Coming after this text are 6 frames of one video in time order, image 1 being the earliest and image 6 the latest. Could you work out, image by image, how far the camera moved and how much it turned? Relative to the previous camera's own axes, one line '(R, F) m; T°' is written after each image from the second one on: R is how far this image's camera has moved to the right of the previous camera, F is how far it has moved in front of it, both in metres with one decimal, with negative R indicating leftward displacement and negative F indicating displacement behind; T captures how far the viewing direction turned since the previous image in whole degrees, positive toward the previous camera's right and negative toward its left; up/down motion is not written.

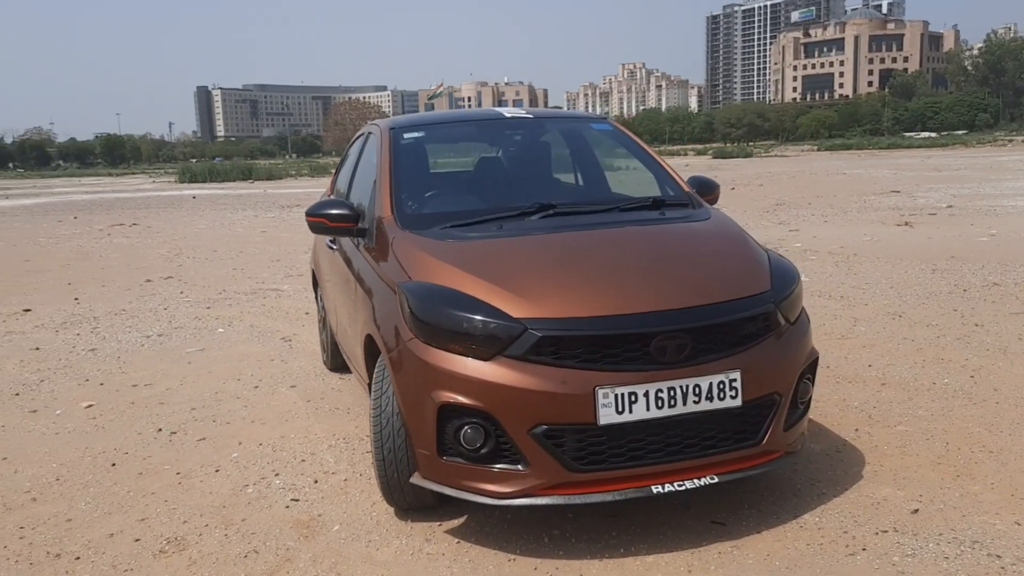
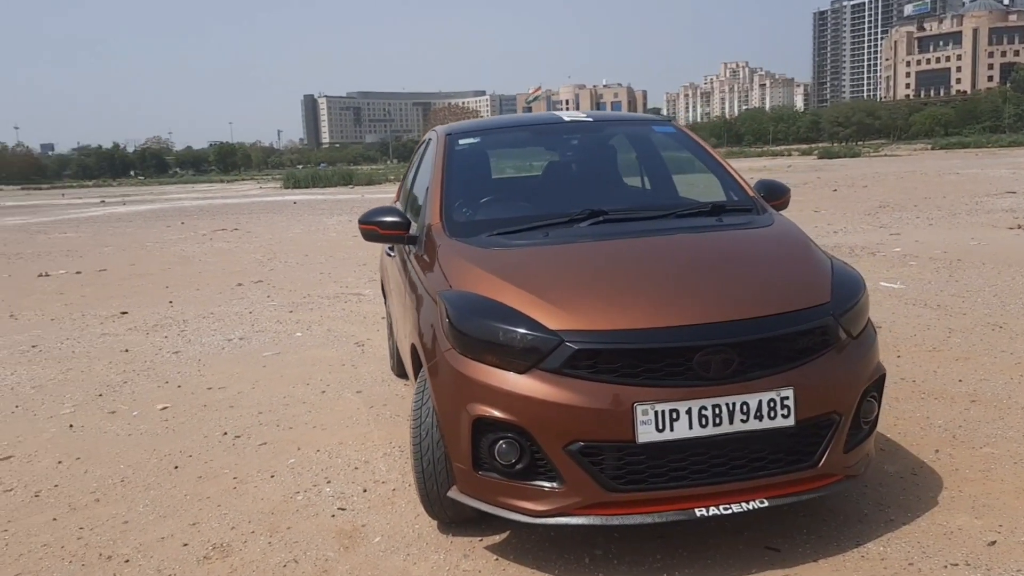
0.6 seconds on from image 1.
(+0.2, +0.1) m; -6°
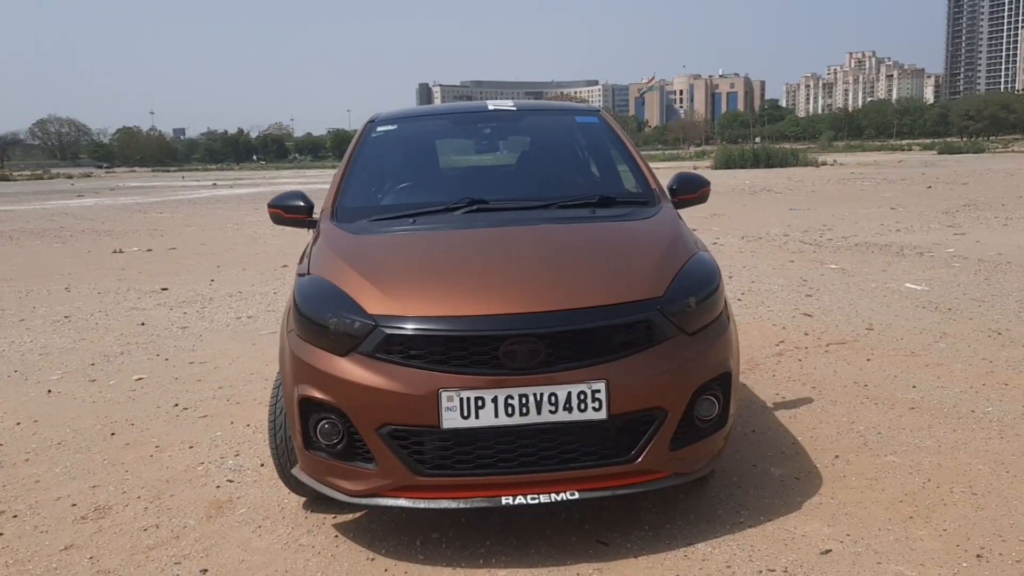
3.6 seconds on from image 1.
(+0.9, 0.0) m; -7°
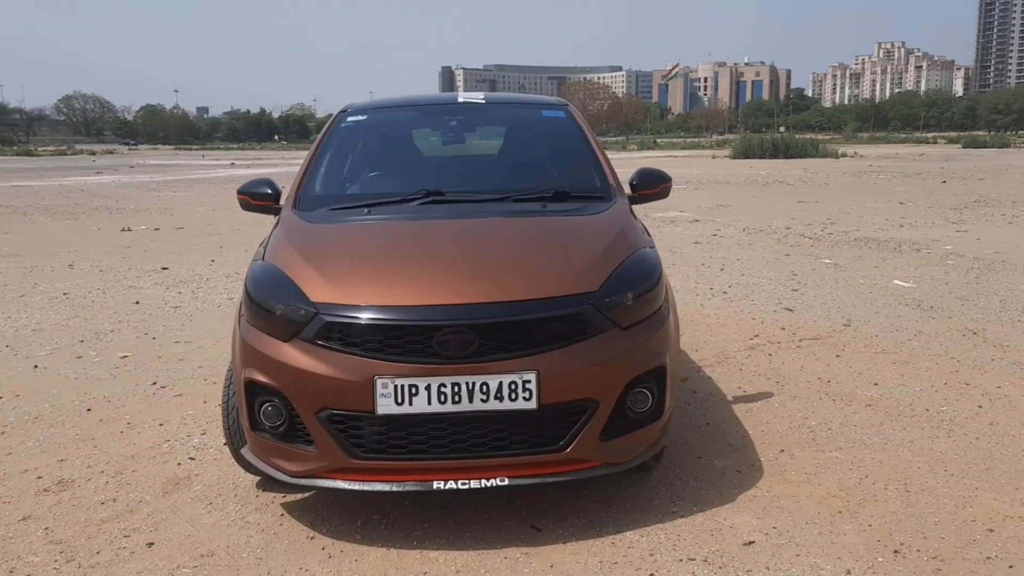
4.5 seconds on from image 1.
(+0.3, -0.1) m; -1°
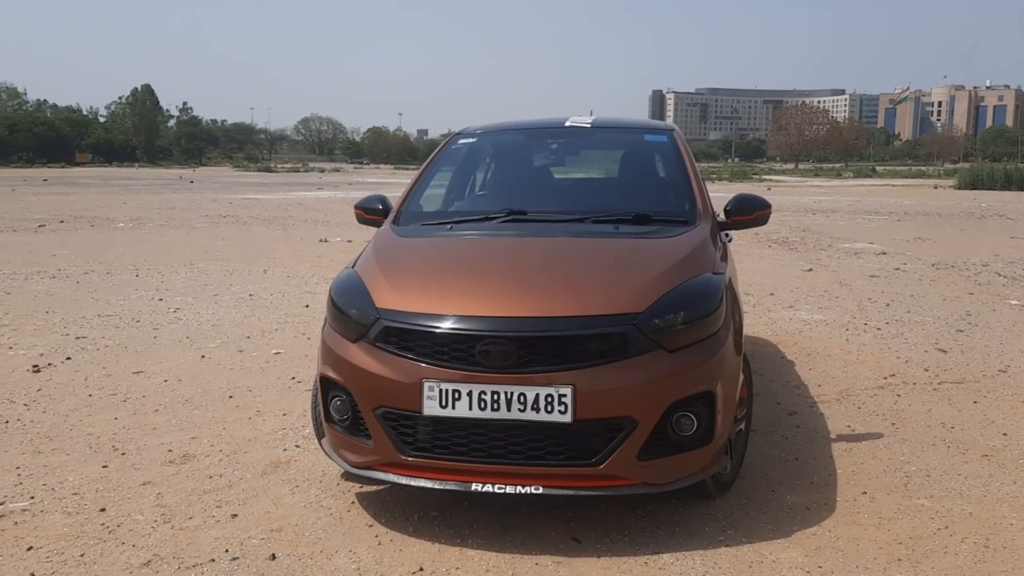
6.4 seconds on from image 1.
(+0.5, -0.1) m; -13°
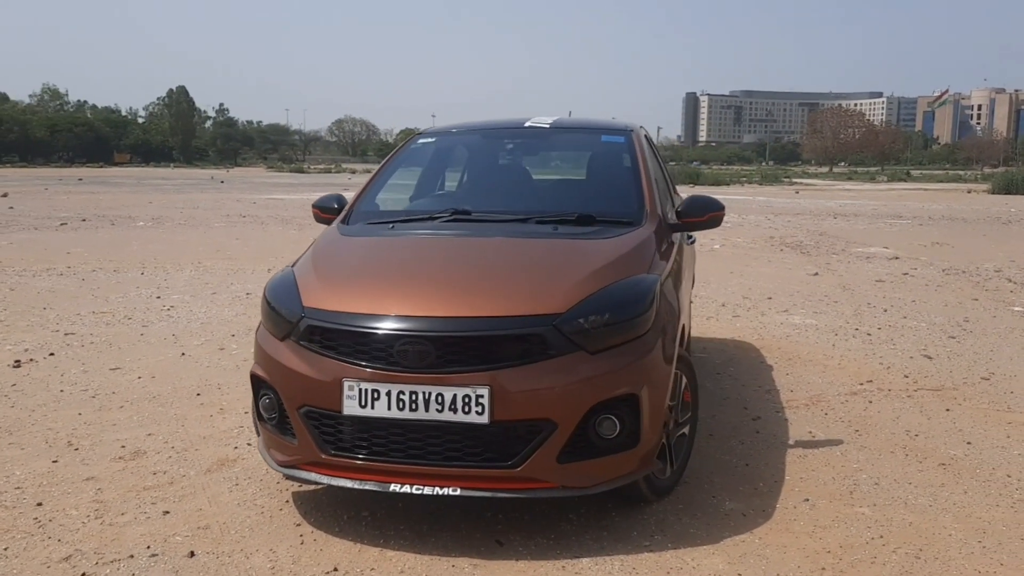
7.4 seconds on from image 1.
(+0.4, 0.0) m; -2°
